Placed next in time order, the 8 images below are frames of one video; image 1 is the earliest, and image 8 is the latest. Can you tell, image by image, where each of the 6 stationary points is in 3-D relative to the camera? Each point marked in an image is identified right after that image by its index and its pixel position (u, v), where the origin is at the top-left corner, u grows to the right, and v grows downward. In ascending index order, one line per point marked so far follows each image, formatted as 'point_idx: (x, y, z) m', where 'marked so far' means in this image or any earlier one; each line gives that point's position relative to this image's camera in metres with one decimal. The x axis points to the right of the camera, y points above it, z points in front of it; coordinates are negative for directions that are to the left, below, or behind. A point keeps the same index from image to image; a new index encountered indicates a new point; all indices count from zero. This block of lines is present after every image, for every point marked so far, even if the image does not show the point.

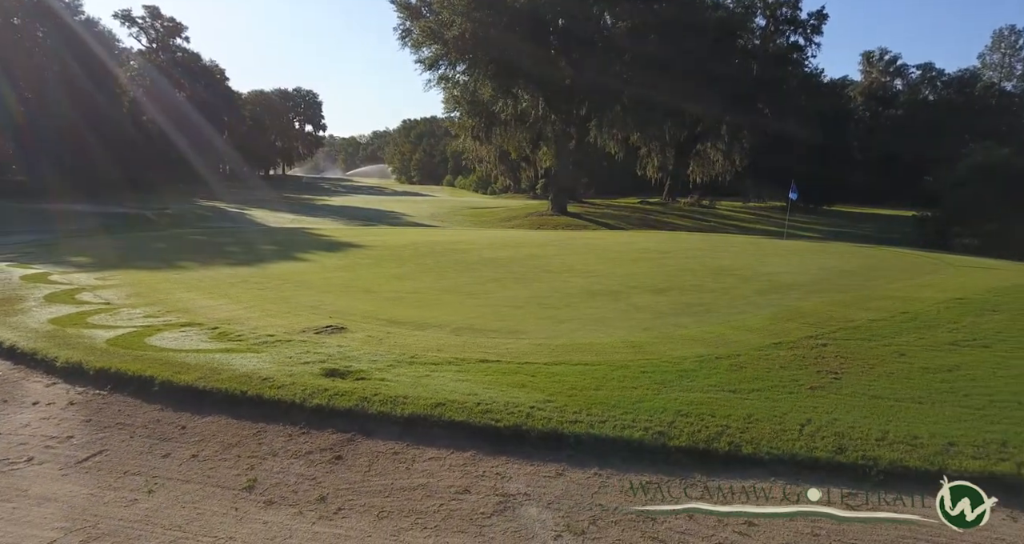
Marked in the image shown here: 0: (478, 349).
0: (-0.4, -0.7, +5.5) m
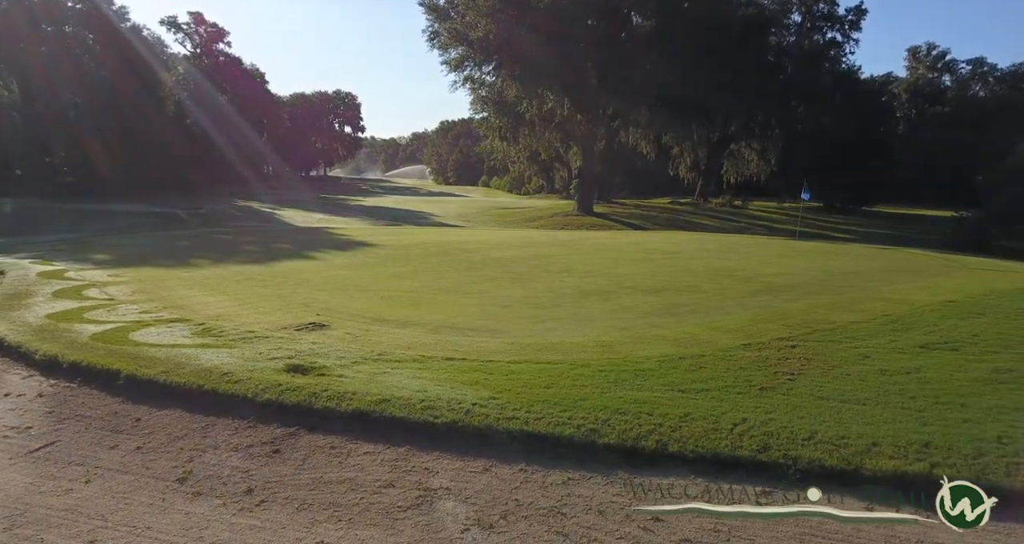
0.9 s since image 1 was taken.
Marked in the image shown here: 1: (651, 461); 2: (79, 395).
0: (-0.7, -0.7, +5.5) m
1: (+0.6, -0.8, +2.7) m
2: (-3.3, -0.9, +4.8) m
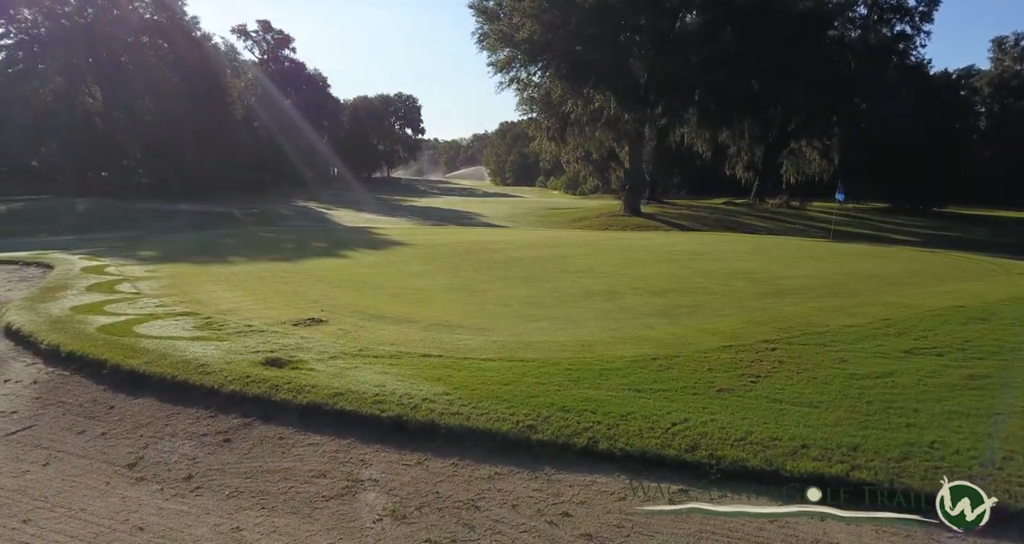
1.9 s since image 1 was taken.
0: (-0.8, -0.7, +5.6) m
1: (+0.3, -0.8, +2.7) m
2: (-3.5, -0.9, +5.0) m
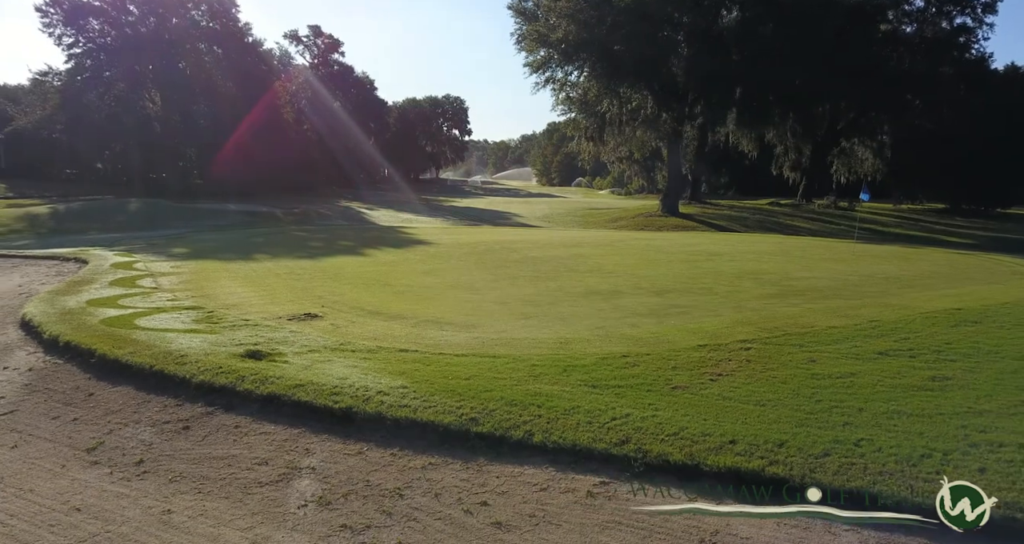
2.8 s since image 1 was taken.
0: (-1.0, -0.6, +5.7) m
1: (0.0, -0.8, +2.7) m
2: (-3.7, -0.8, +5.2) m
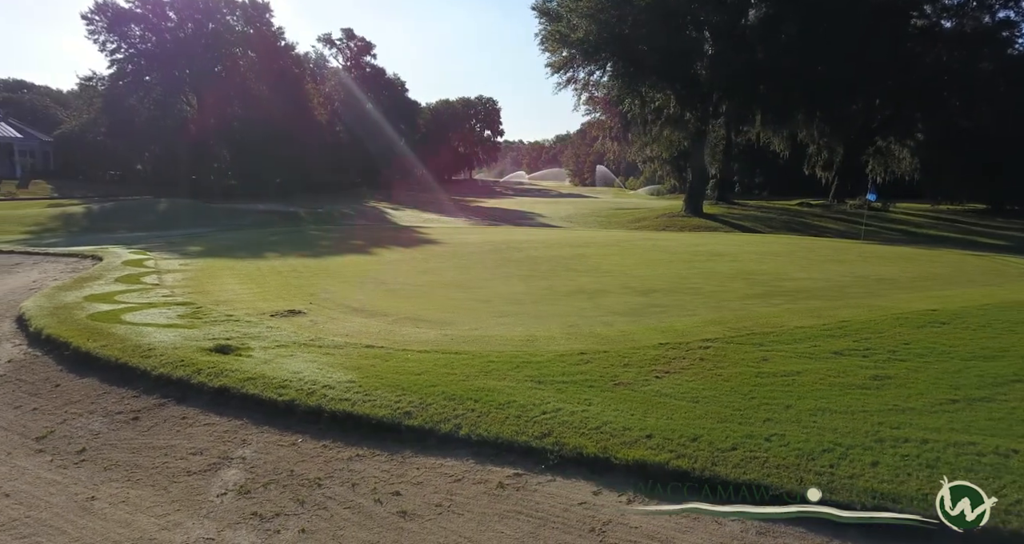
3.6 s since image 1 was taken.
0: (-1.3, -0.6, +5.7) m
1: (-0.3, -0.8, +2.7) m
2: (-4.0, -0.8, +5.3) m
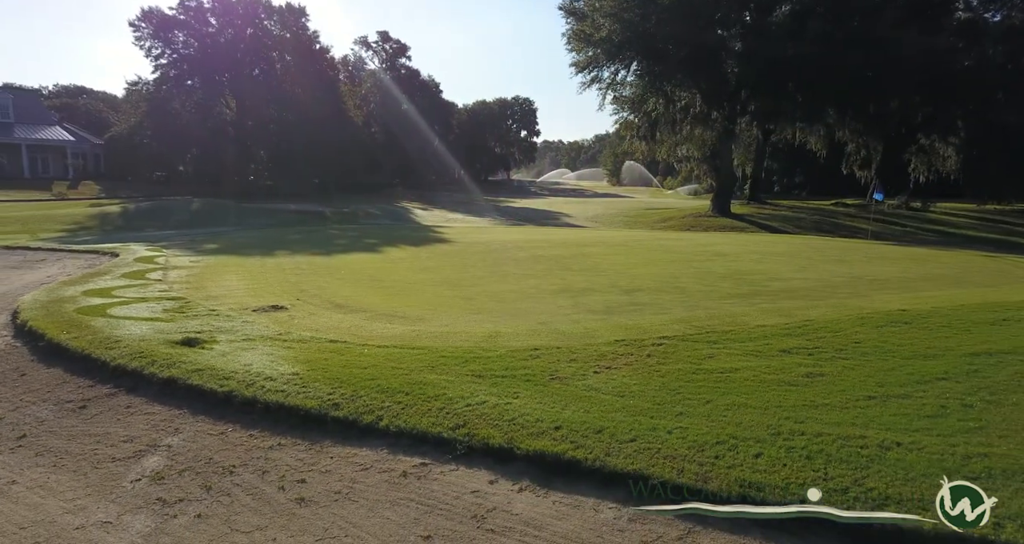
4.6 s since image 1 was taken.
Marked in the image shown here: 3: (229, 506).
0: (-1.6, -0.6, +5.8) m
1: (-0.7, -0.7, +2.8) m
2: (-4.4, -0.7, +5.4) m
3: (-1.0, -0.8, +2.2) m
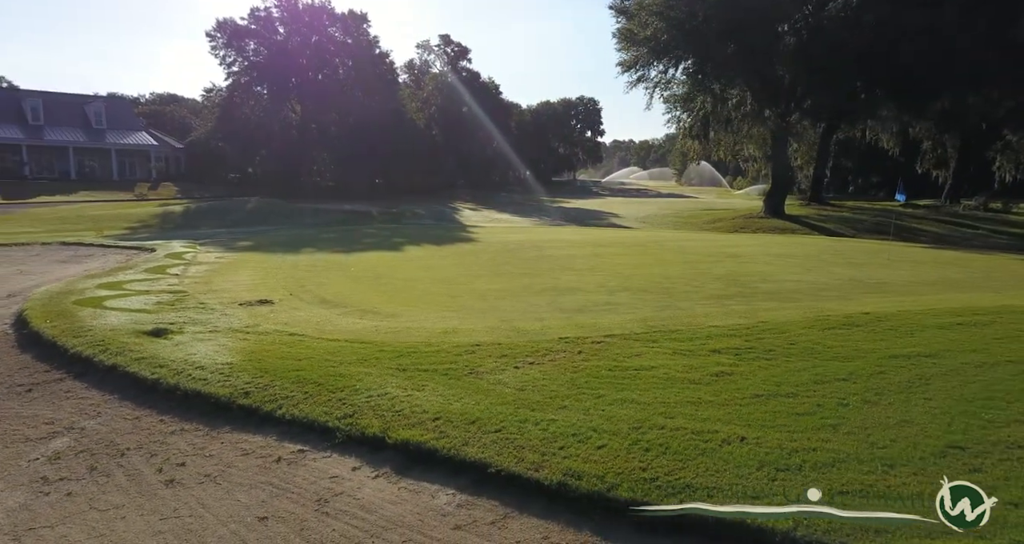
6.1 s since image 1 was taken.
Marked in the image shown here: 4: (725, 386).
0: (-2.0, -0.5, +5.9) m
1: (-1.2, -0.7, +2.9) m
2: (-4.7, -0.6, +5.7) m
3: (-1.5, -0.8, +2.3) m
4: (+1.1, -0.6, +3.0) m
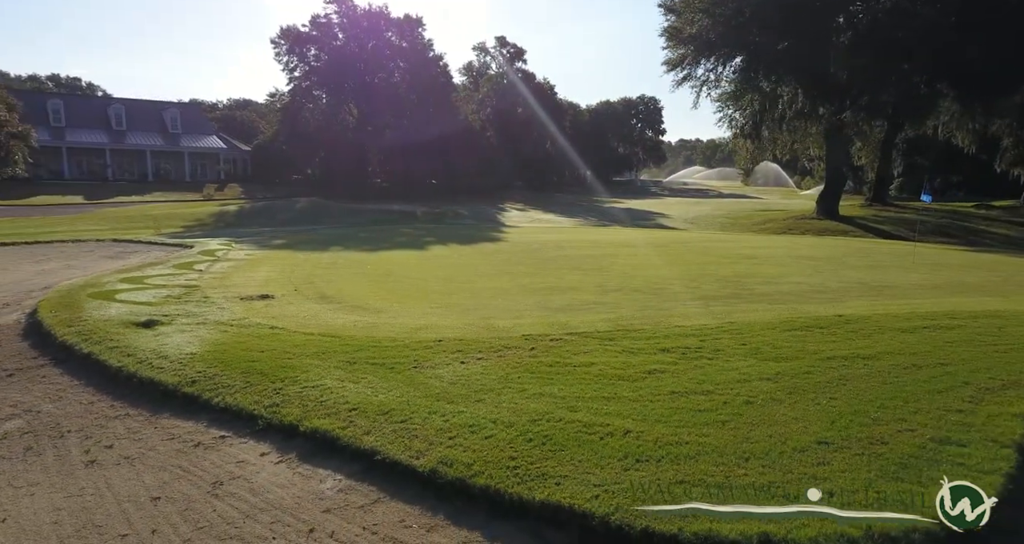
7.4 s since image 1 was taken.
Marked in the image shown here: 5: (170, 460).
0: (-2.2, -0.5, +6.1) m
1: (-1.6, -0.7, +3.0) m
2: (-5.0, -0.6, +6.0) m
3: (-1.9, -0.8, +2.4) m
4: (+0.7, -0.6, +3.0) m
5: (-1.4, -0.8, +2.4) m
